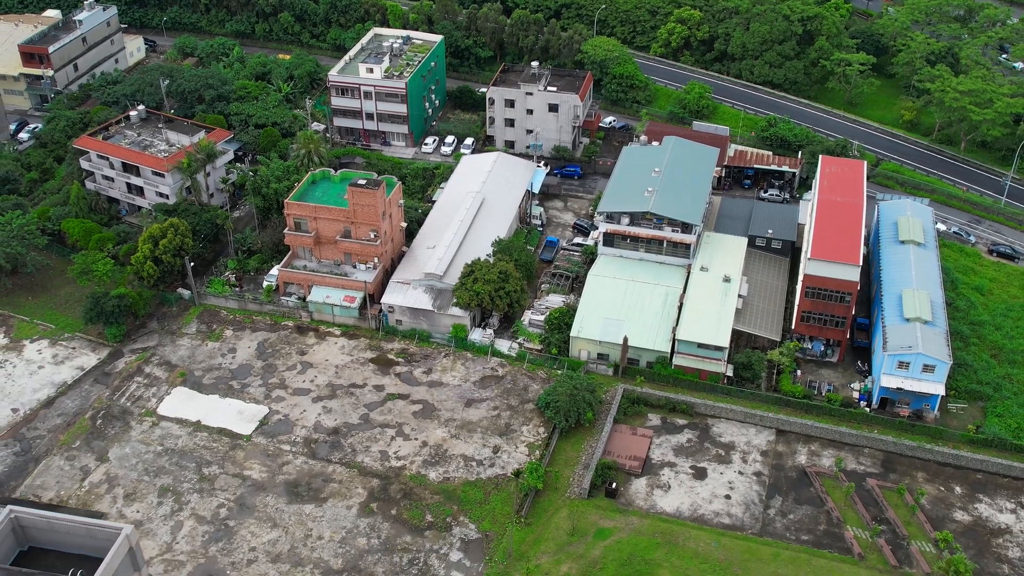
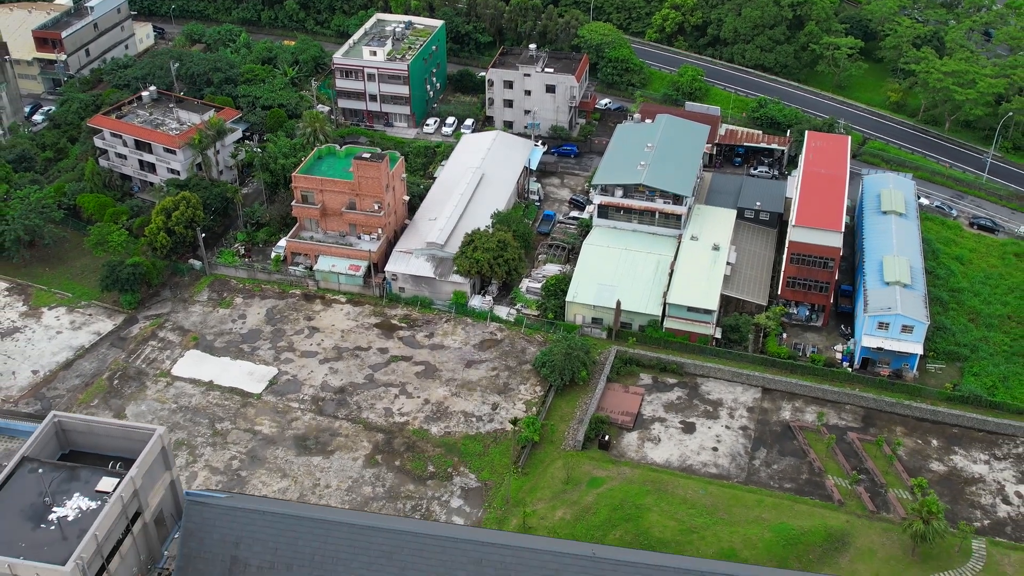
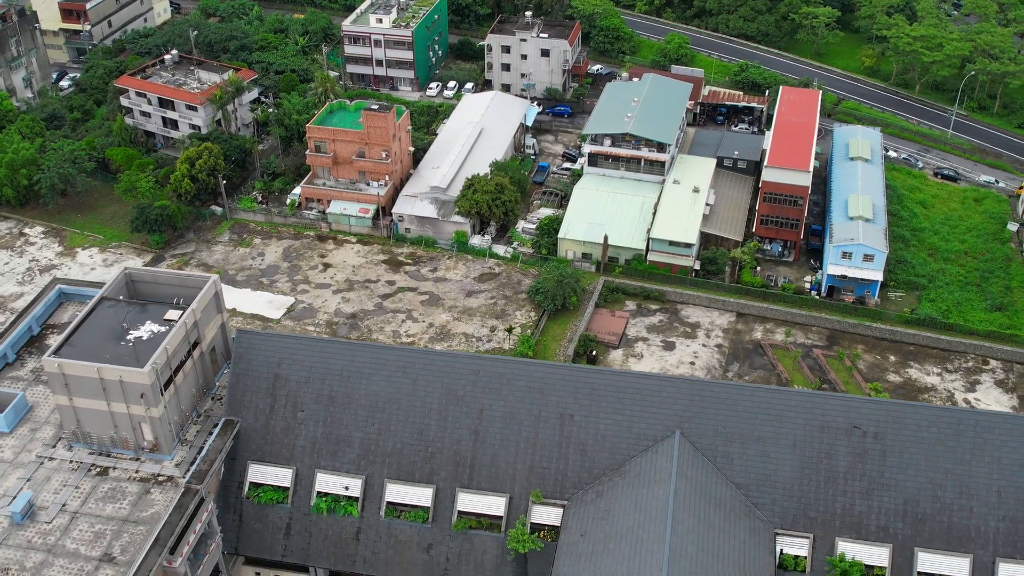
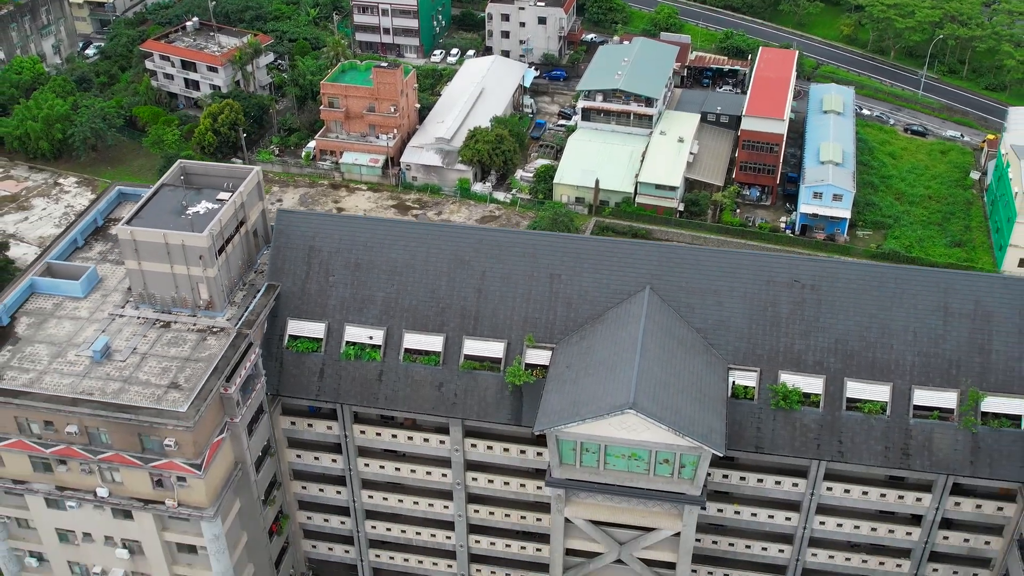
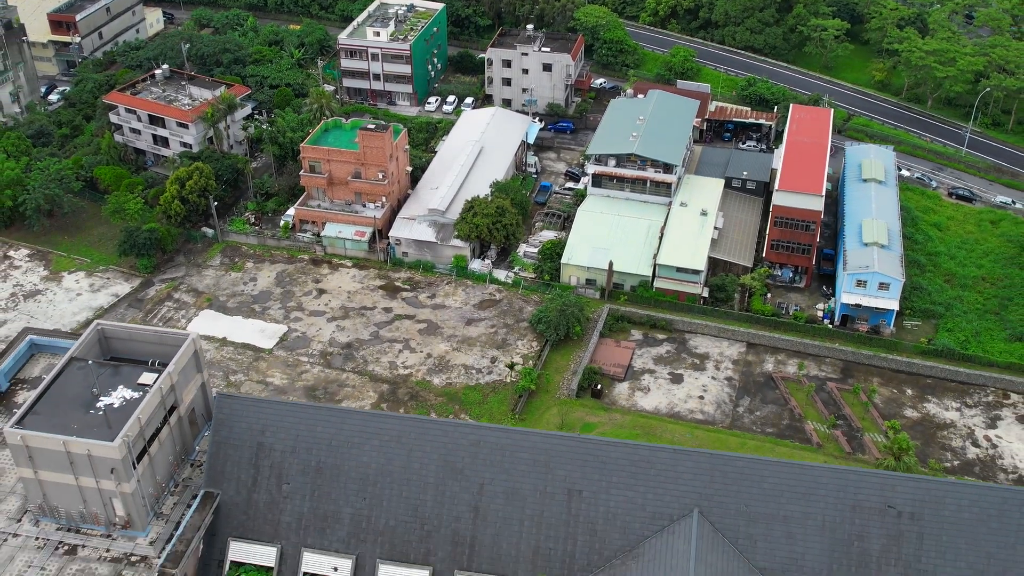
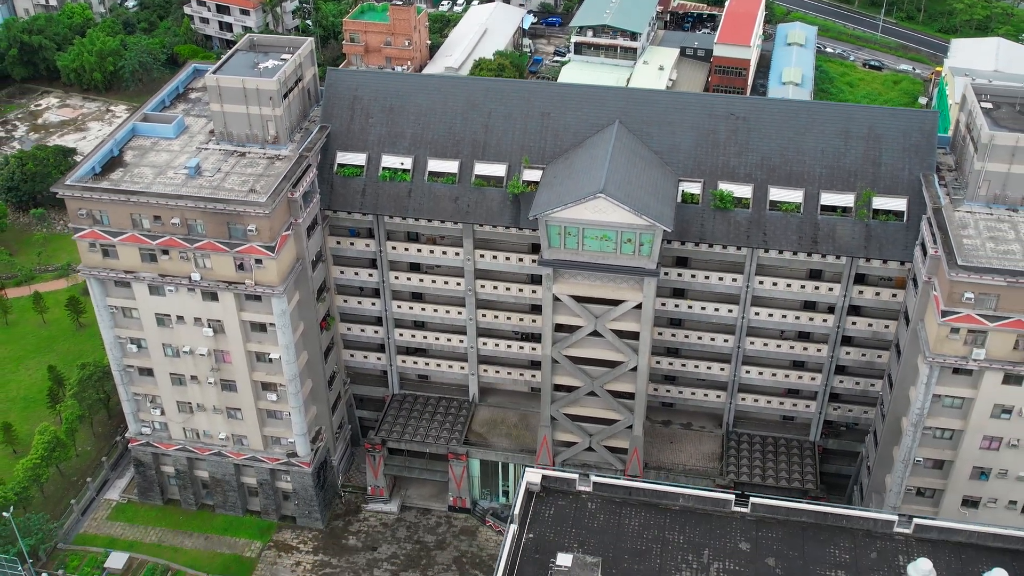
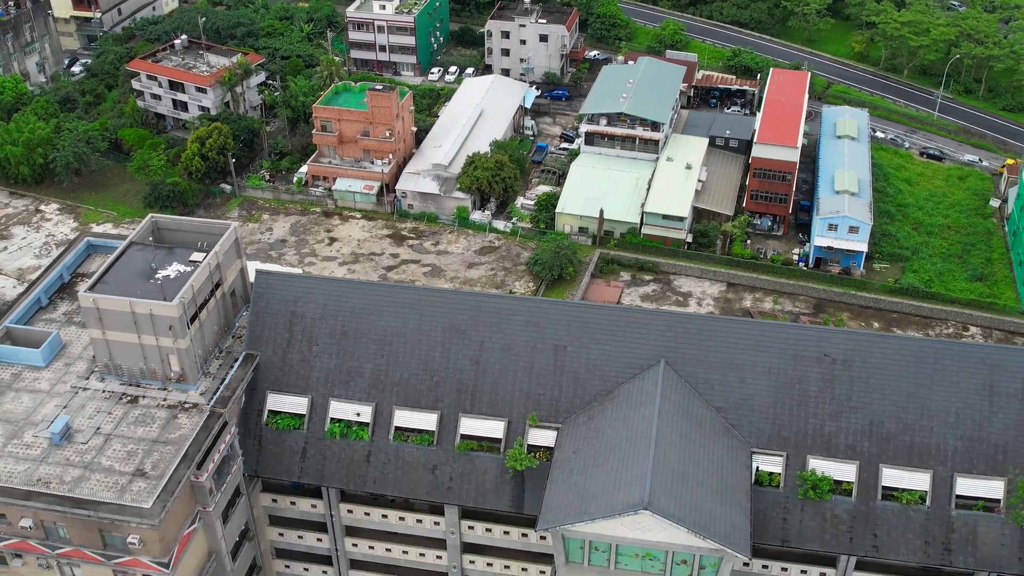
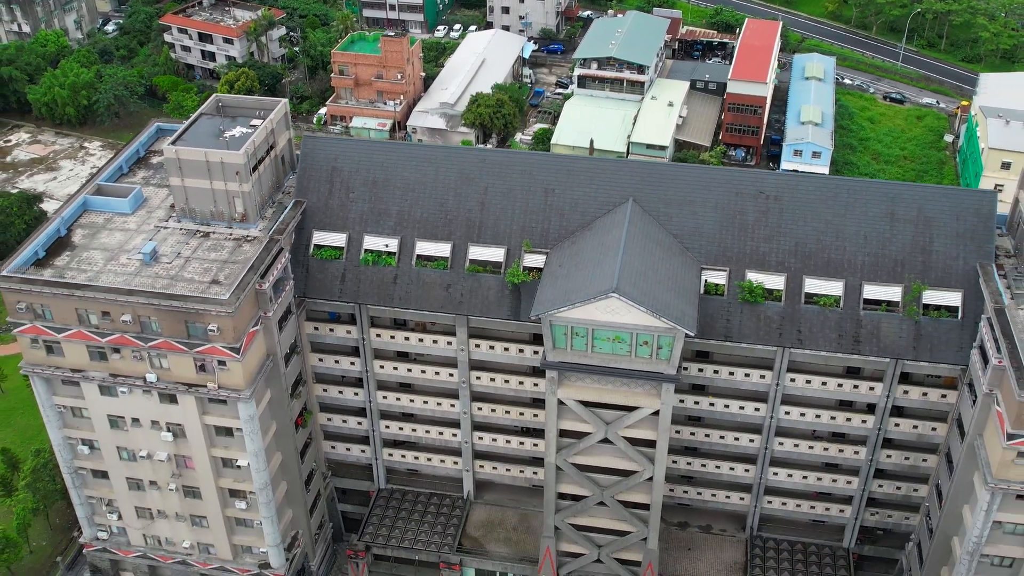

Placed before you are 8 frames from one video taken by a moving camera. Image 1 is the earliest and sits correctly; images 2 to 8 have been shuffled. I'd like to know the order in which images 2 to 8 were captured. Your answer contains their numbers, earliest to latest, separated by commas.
2, 5, 3, 7, 4, 8, 6
